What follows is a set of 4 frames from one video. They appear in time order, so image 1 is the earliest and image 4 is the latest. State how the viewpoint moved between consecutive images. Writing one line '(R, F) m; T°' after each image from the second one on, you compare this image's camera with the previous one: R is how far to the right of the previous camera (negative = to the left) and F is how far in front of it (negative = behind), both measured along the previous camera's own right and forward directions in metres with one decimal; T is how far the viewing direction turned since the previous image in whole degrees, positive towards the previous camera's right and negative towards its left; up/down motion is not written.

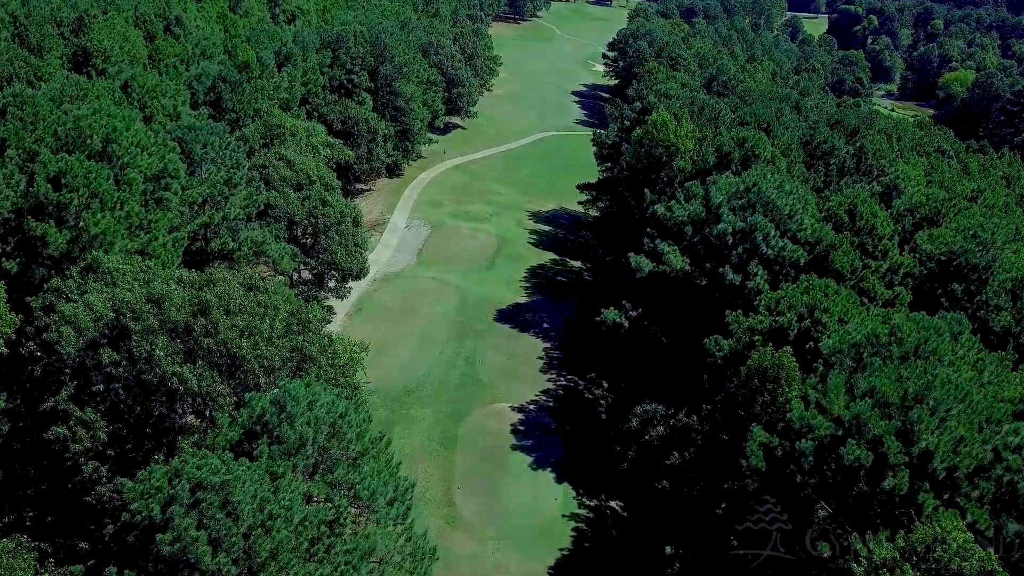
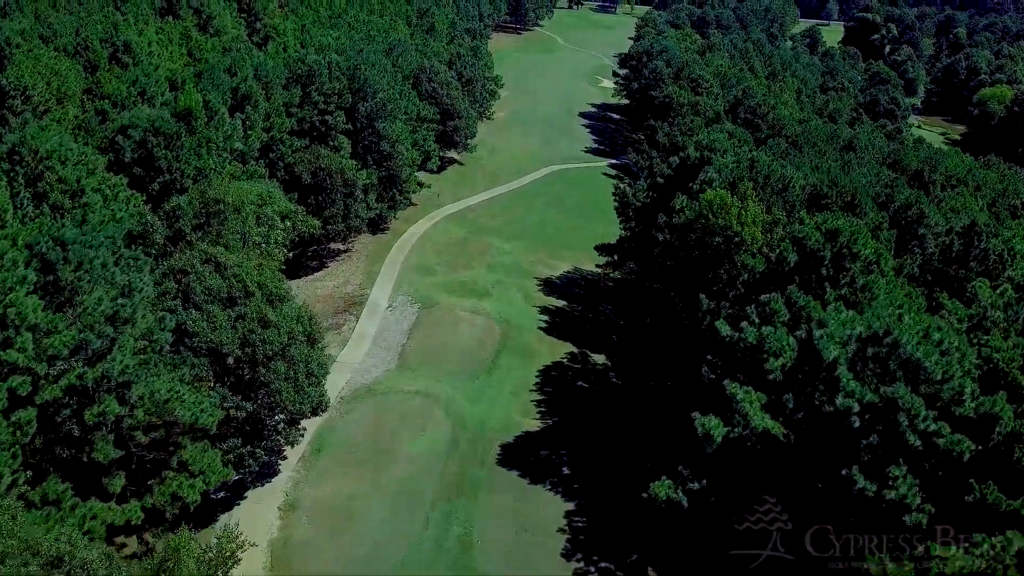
(-0.4, +12.1) m; 0°
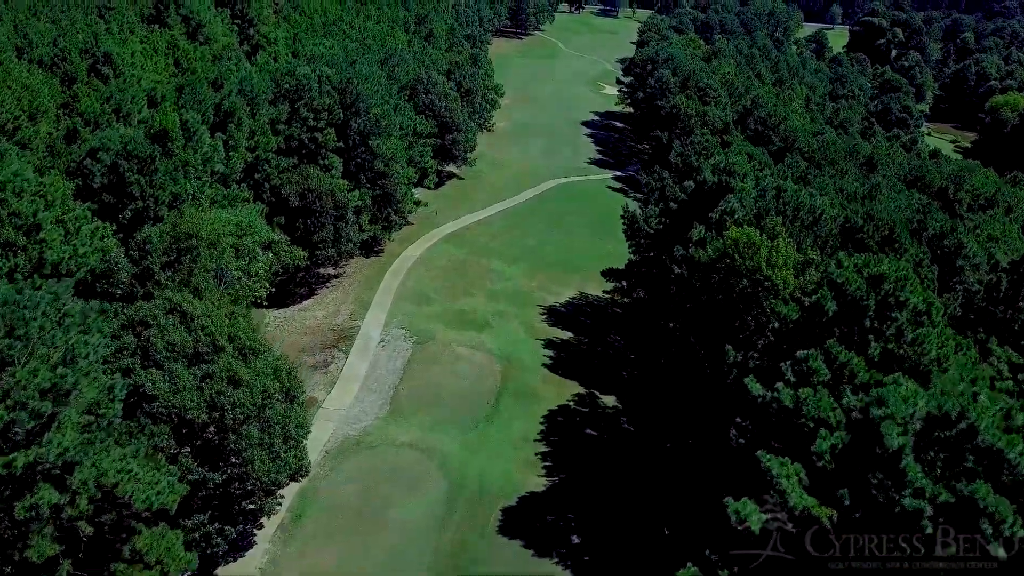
(-0.1, +3.8) m; 0°
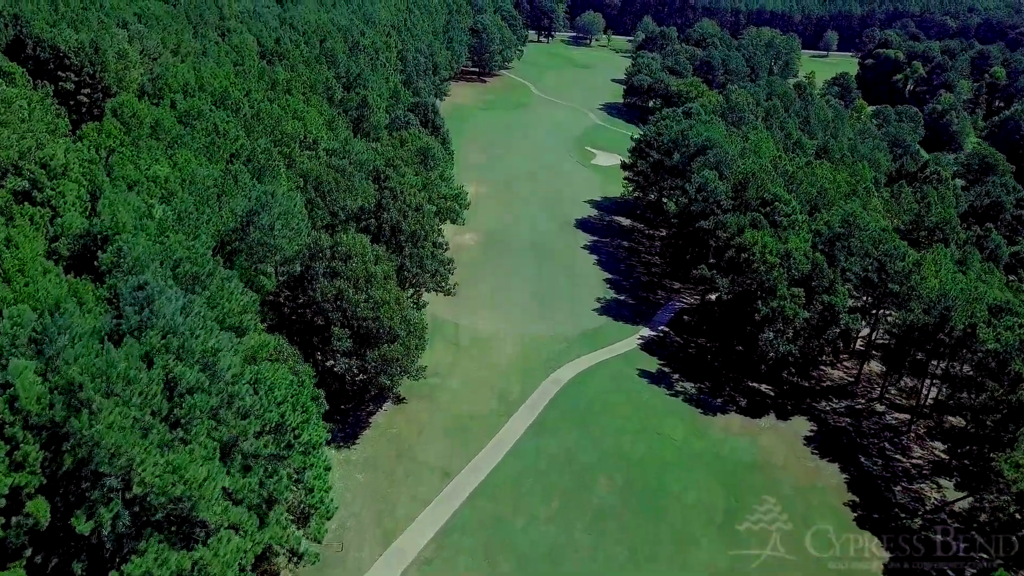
(-0.6, +36.8) m; +3°
